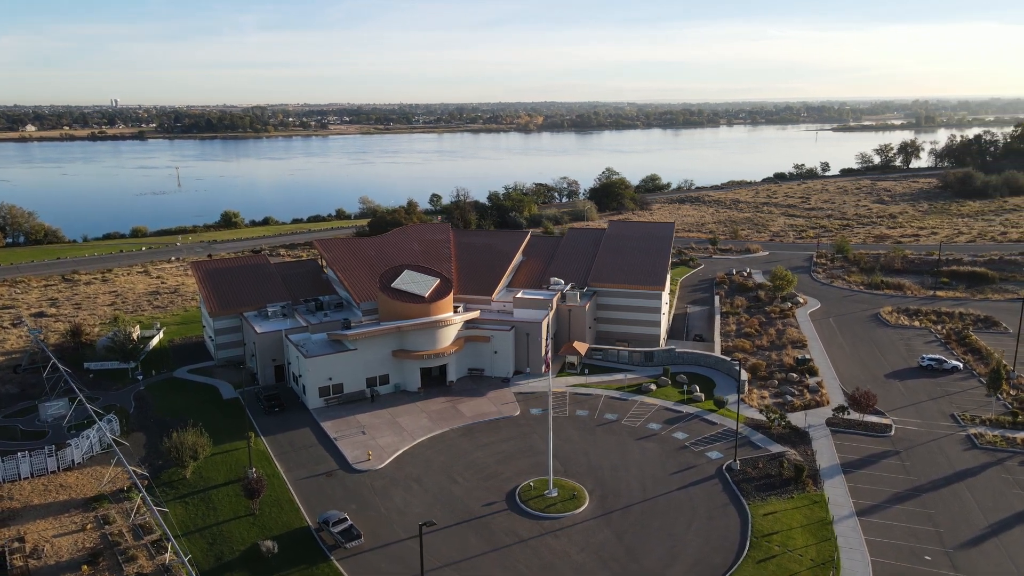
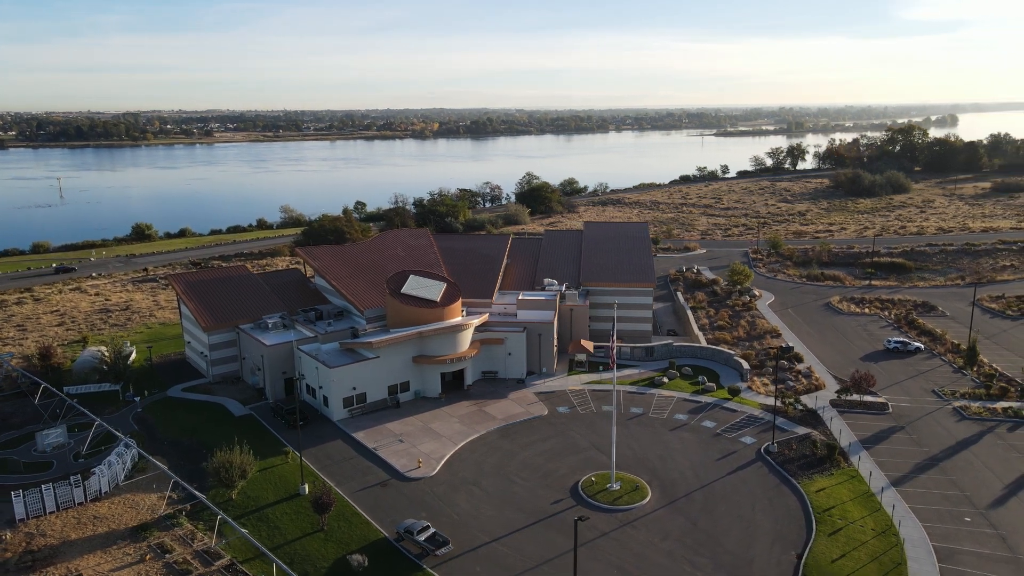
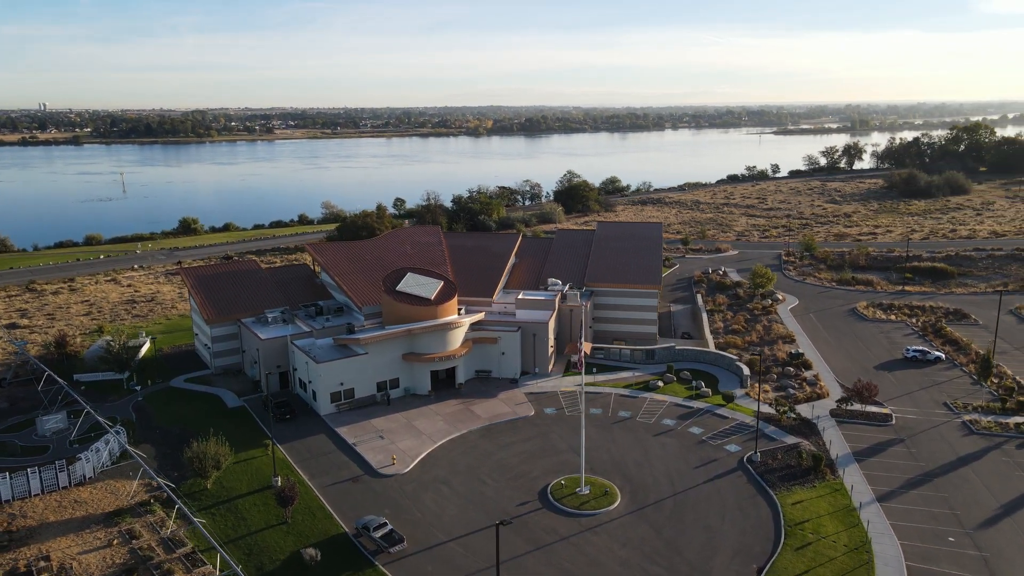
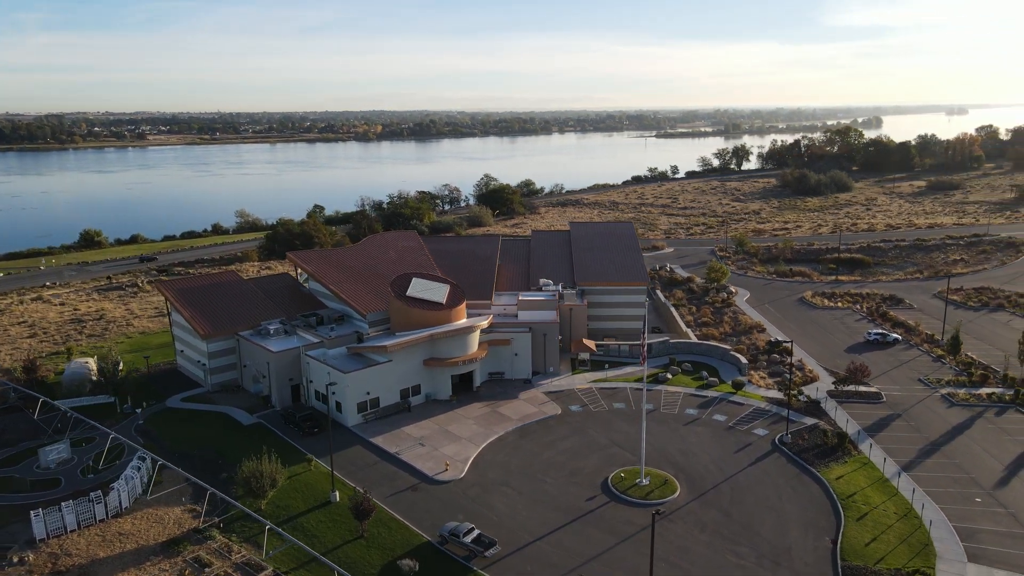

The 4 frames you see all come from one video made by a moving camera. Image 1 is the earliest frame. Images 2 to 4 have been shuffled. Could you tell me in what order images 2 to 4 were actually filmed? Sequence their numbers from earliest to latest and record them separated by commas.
3, 2, 4
